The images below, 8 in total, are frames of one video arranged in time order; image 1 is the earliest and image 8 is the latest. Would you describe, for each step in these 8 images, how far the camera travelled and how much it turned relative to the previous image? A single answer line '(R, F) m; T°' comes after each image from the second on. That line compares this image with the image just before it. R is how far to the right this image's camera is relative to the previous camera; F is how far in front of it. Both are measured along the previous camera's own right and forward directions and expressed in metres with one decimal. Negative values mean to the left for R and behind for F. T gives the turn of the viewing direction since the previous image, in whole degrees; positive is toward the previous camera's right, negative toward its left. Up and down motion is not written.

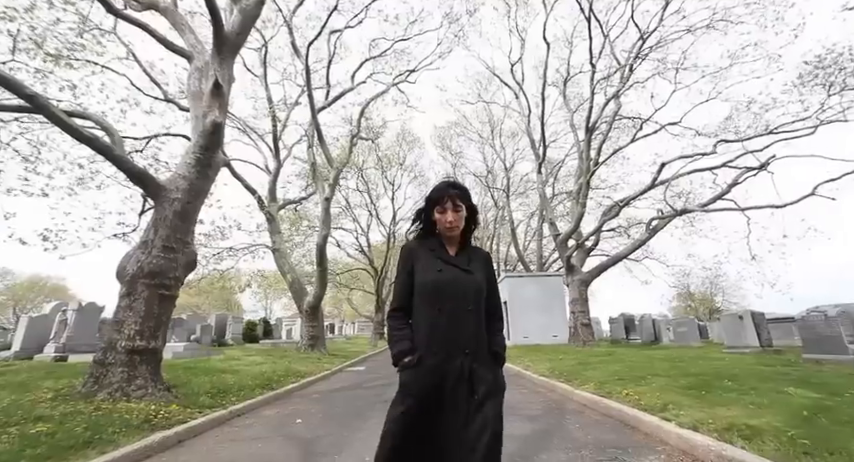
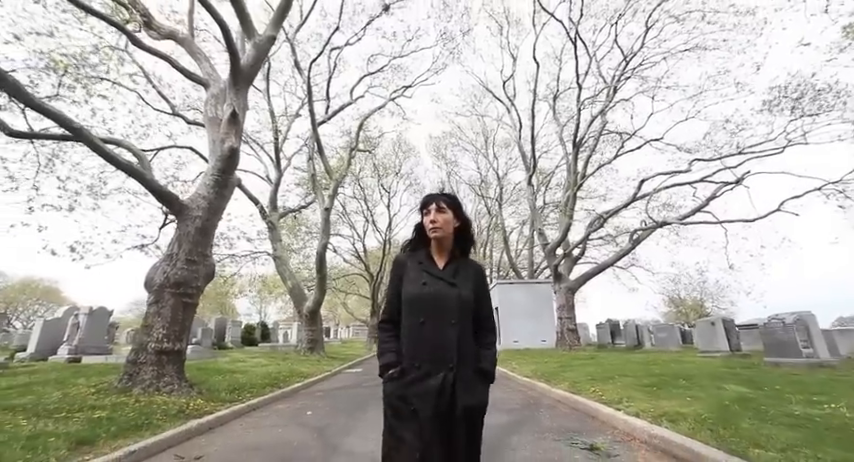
(0.0, -1.0) m; +1°
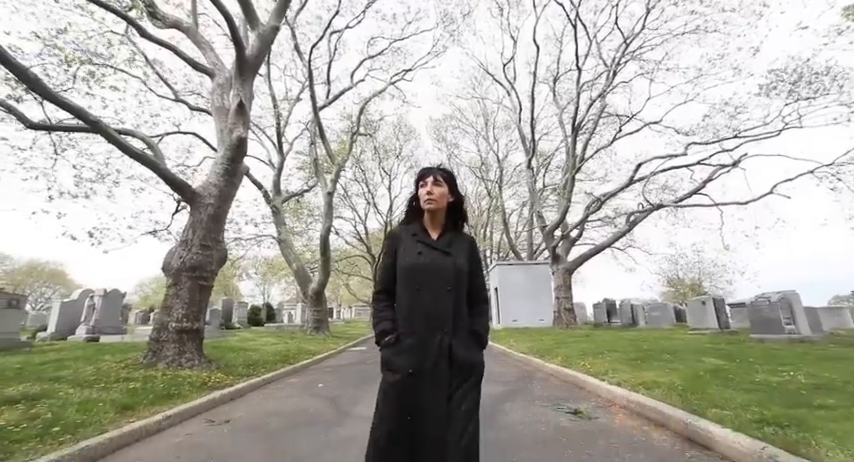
(0.0, -0.5) m; 0°
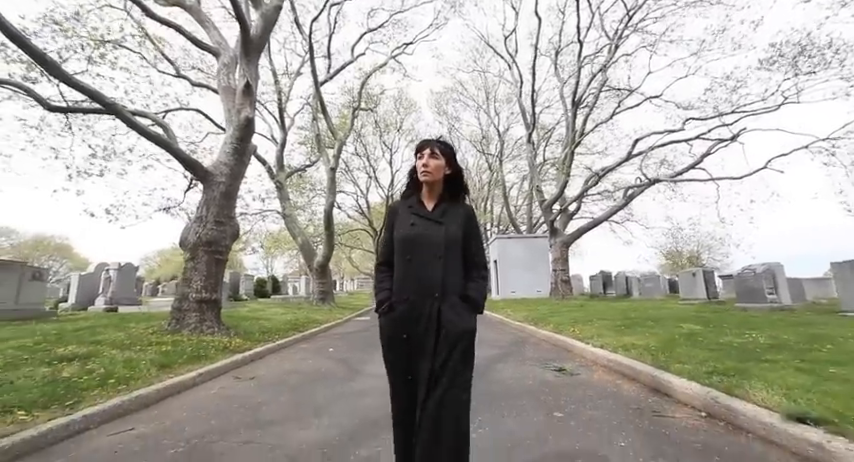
(0.0, -0.5) m; 0°
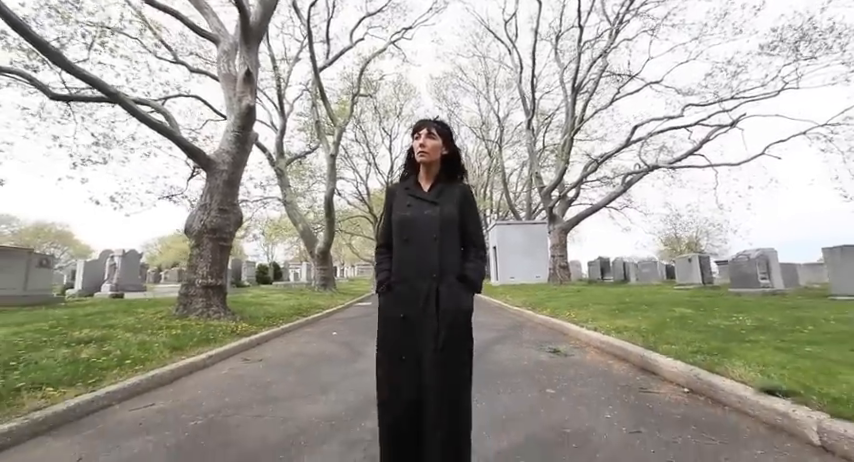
(0.0, -0.2) m; 0°
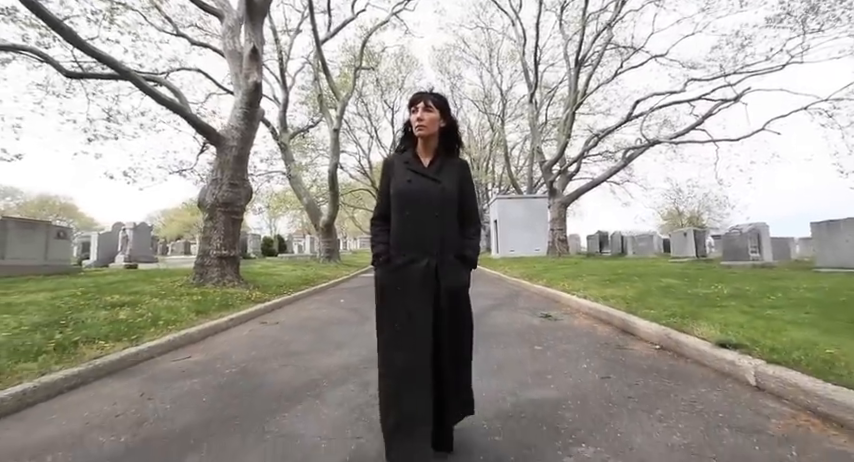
(0.0, -0.5) m; 0°
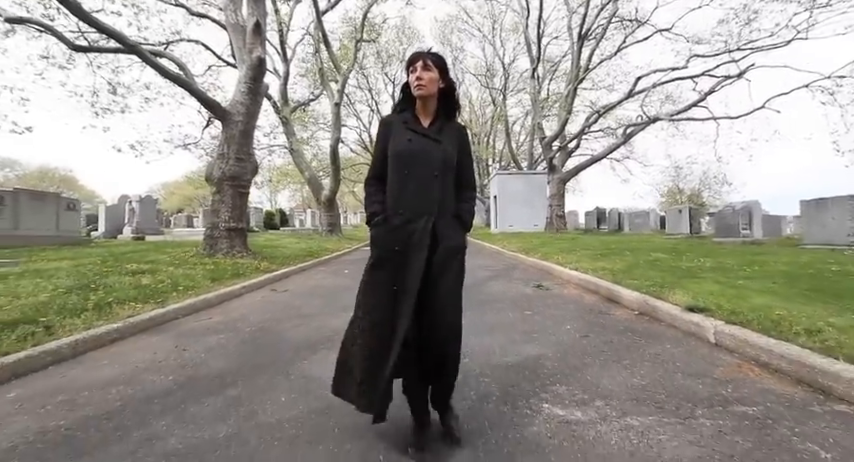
(0.0, -0.4) m; 0°
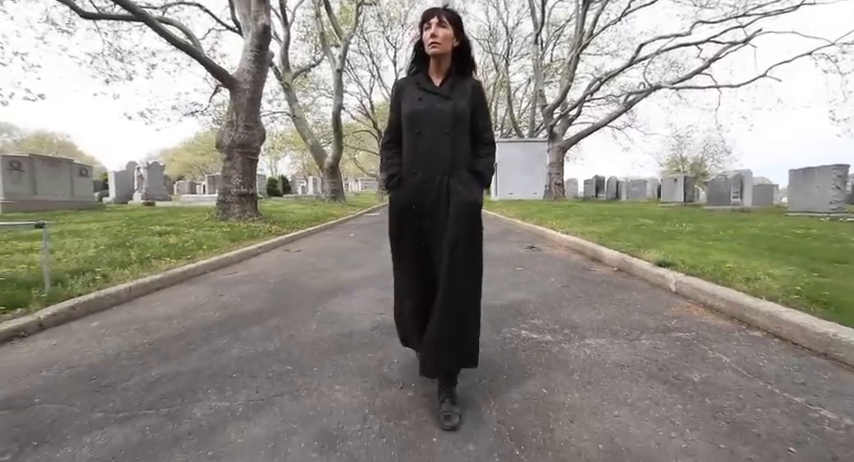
(0.0, -0.6) m; 0°
